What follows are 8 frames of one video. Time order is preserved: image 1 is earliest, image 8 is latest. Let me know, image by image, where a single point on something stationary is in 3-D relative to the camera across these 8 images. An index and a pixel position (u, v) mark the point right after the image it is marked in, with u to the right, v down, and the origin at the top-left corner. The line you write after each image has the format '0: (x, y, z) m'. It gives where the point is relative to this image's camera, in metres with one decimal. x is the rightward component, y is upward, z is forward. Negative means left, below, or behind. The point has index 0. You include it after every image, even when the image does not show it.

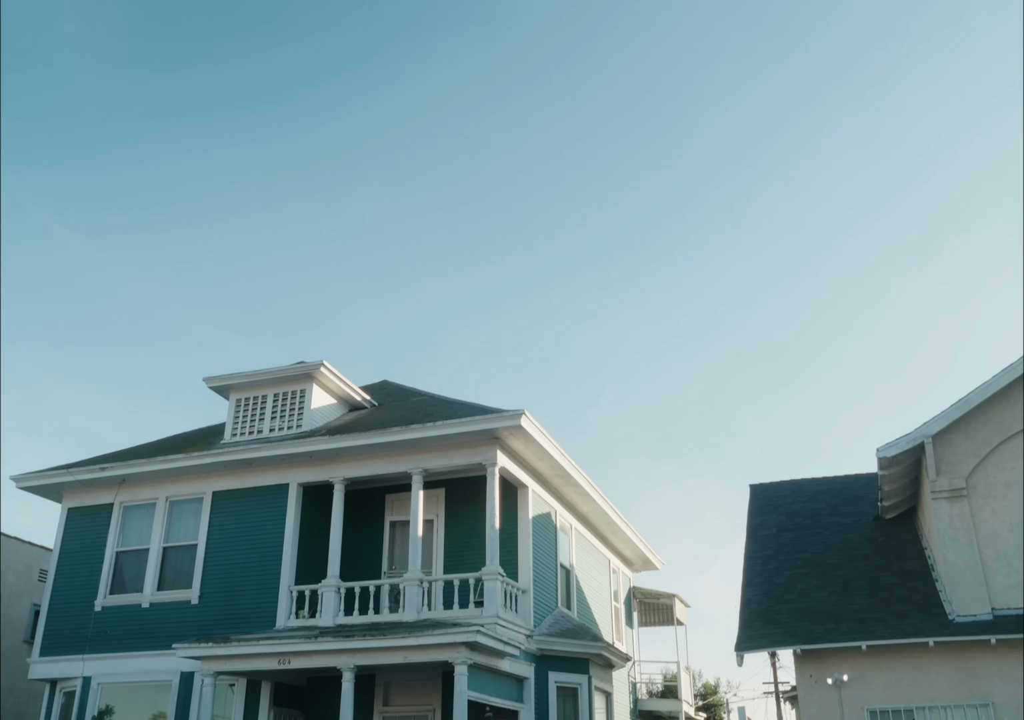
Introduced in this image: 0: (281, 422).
0: (-3.7, -1.0, +15.9) m
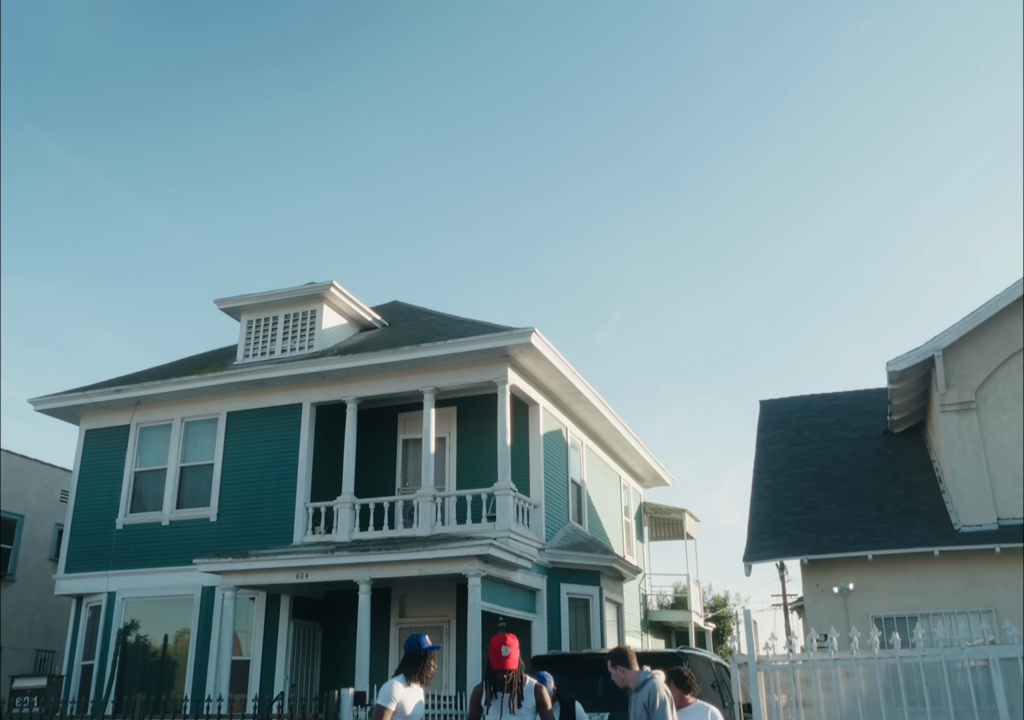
0: (-3.5, +0.3, +16.0) m
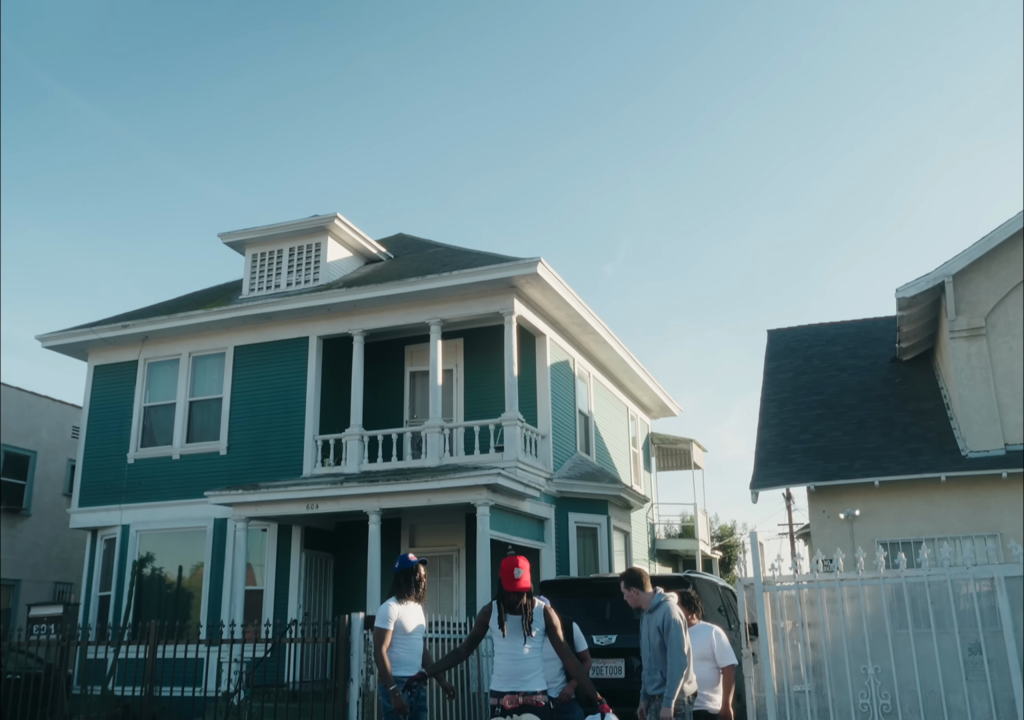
0: (-3.4, +1.4, +15.9) m
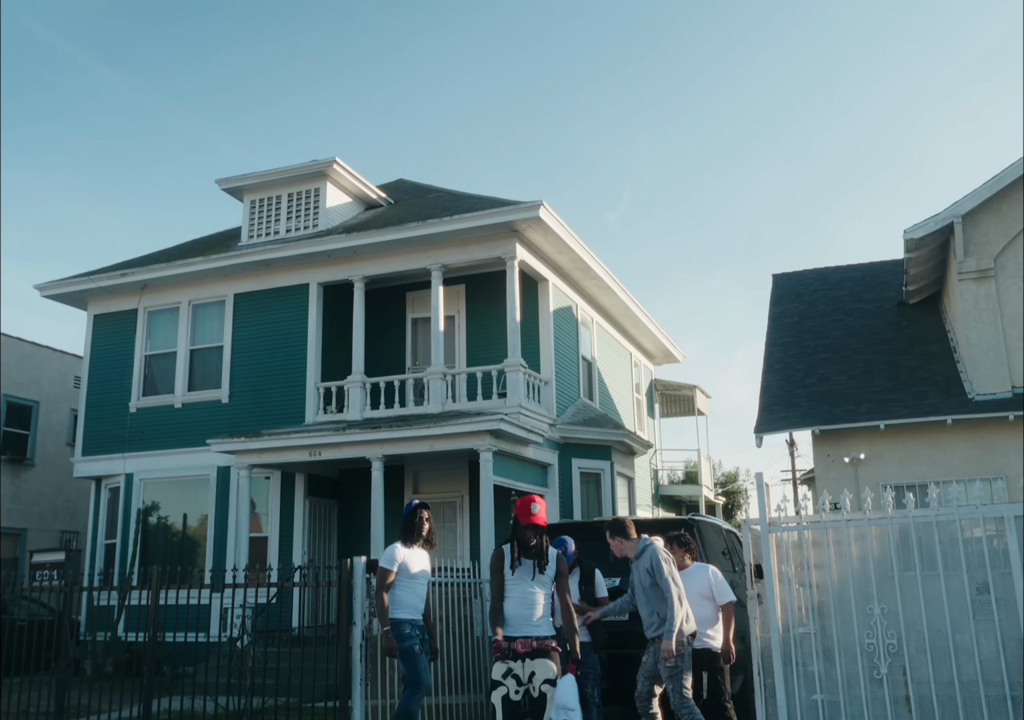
0: (-3.4, +2.2, +15.8) m
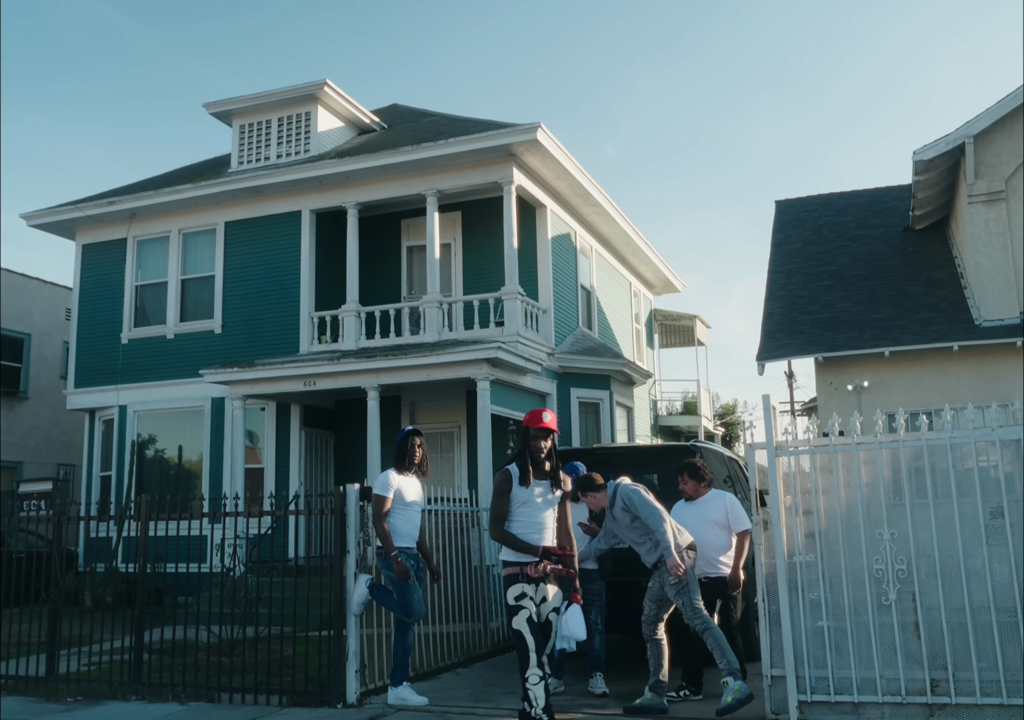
0: (-3.5, +3.3, +15.3) m
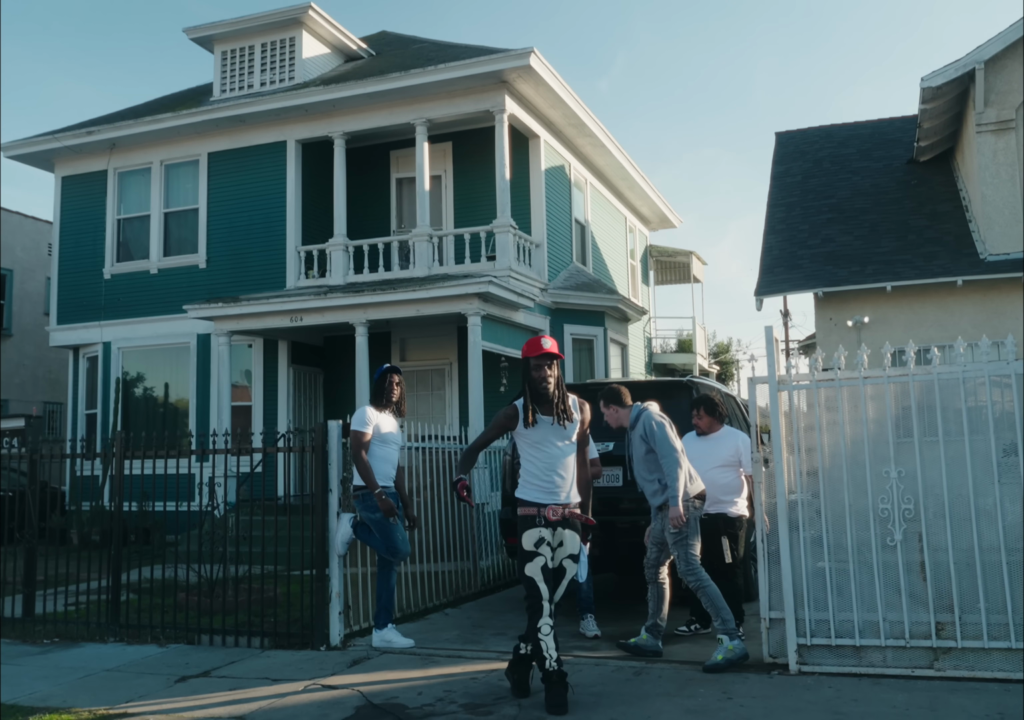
0: (-3.6, +4.2, +14.8) m
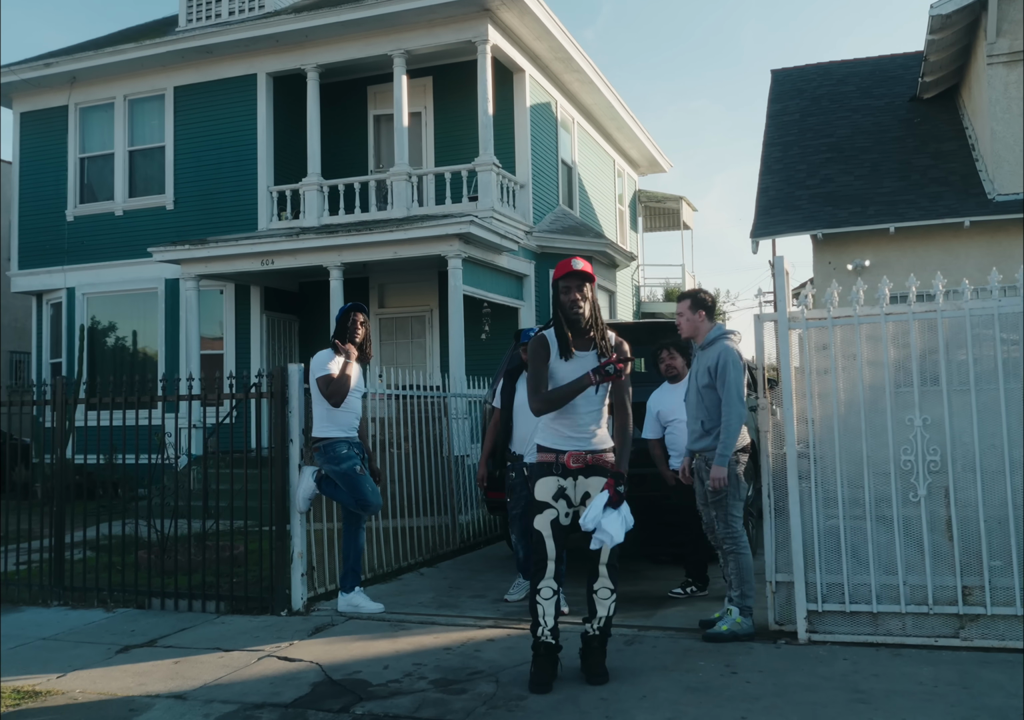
0: (-3.8, +5.0, +13.9) m
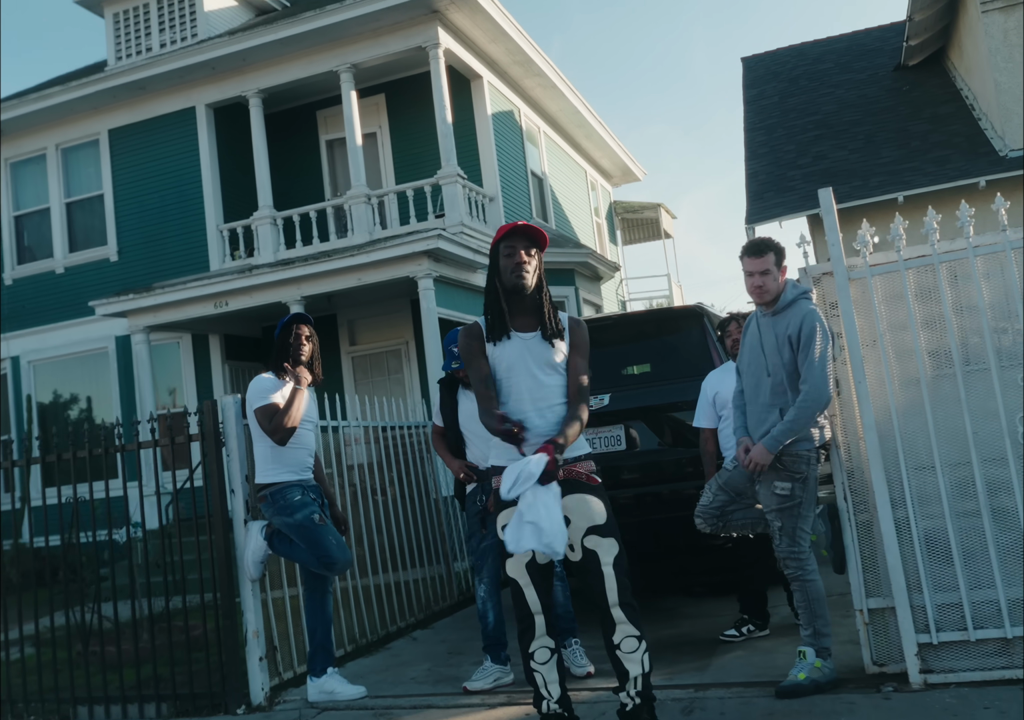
0: (-4.4, +4.2, +13.0) m
